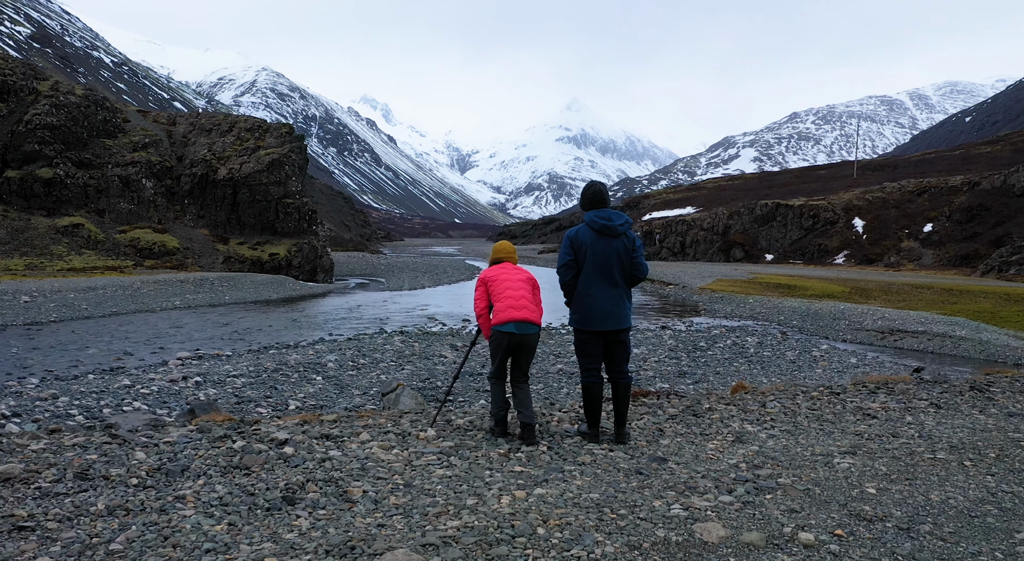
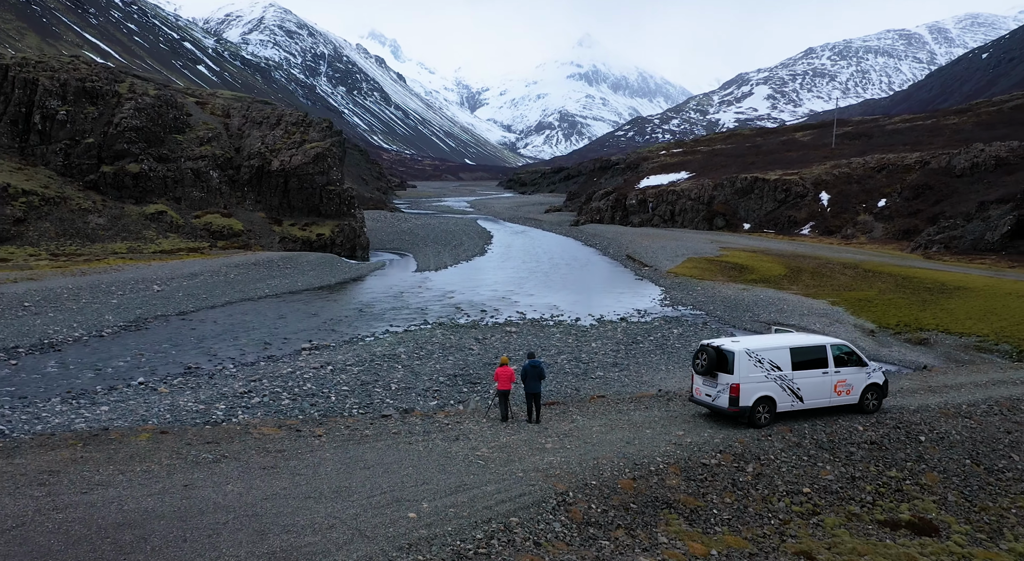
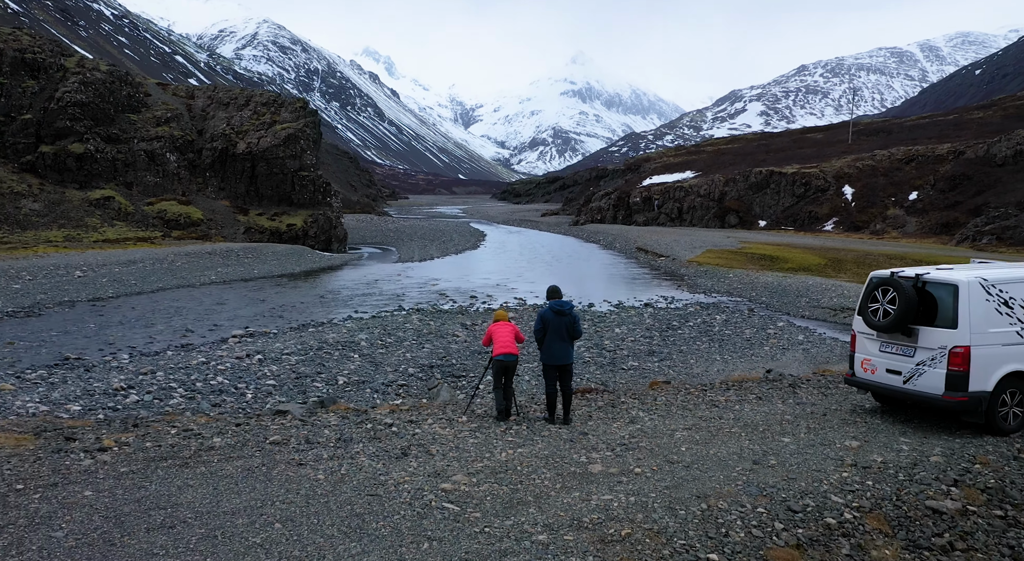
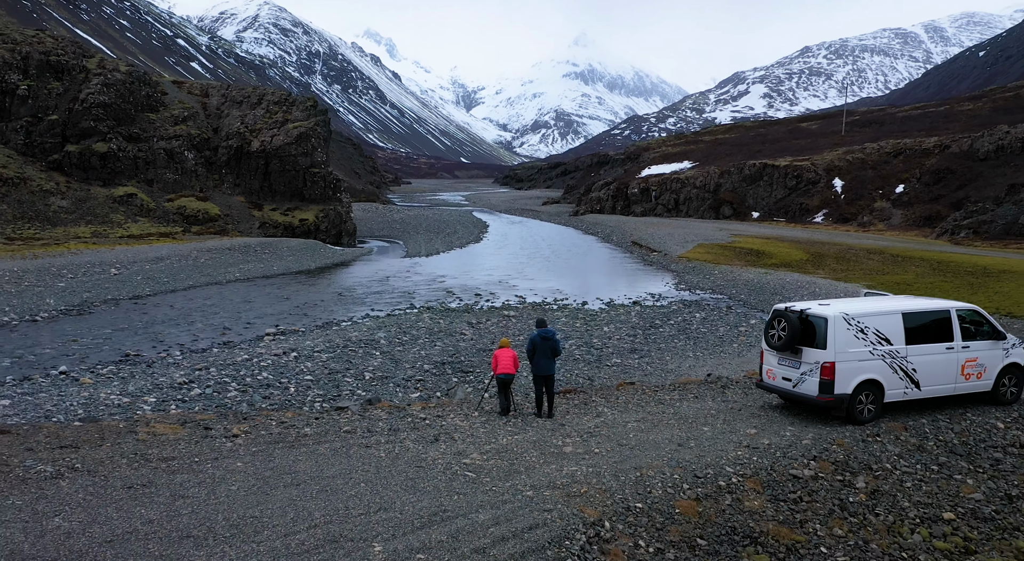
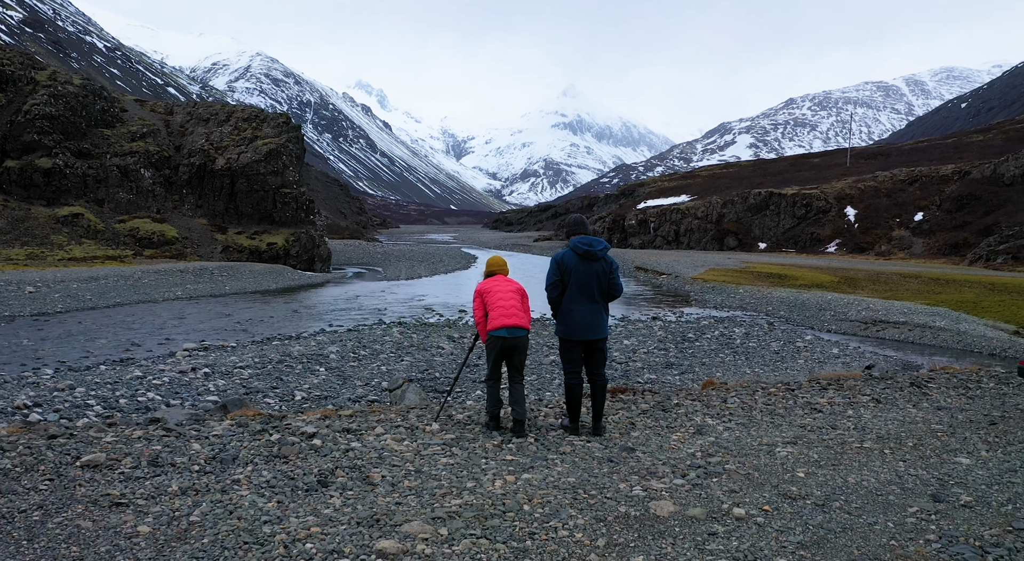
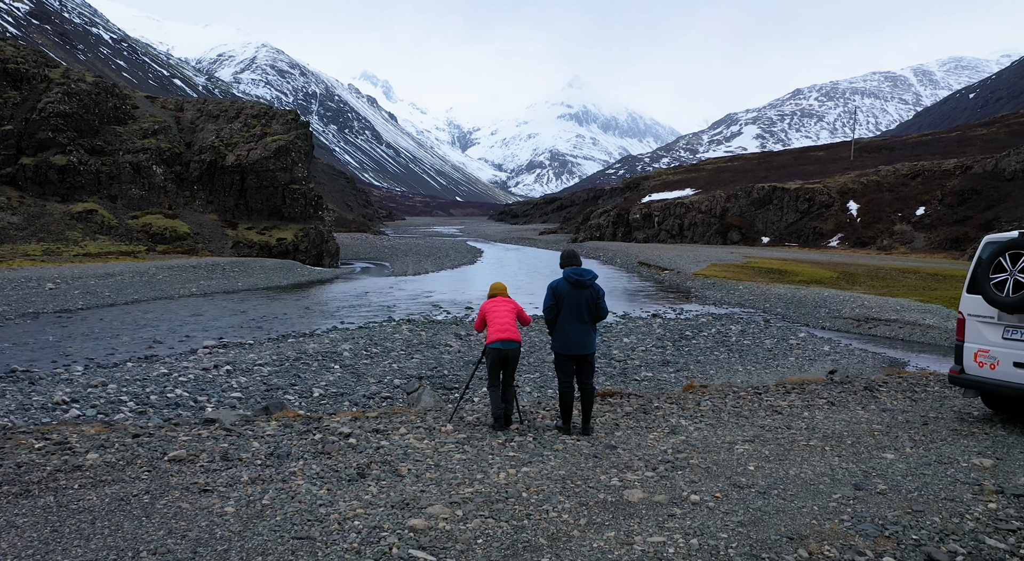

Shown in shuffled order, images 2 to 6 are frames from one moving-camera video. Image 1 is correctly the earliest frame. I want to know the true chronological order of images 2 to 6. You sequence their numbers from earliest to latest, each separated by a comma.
5, 6, 3, 4, 2
